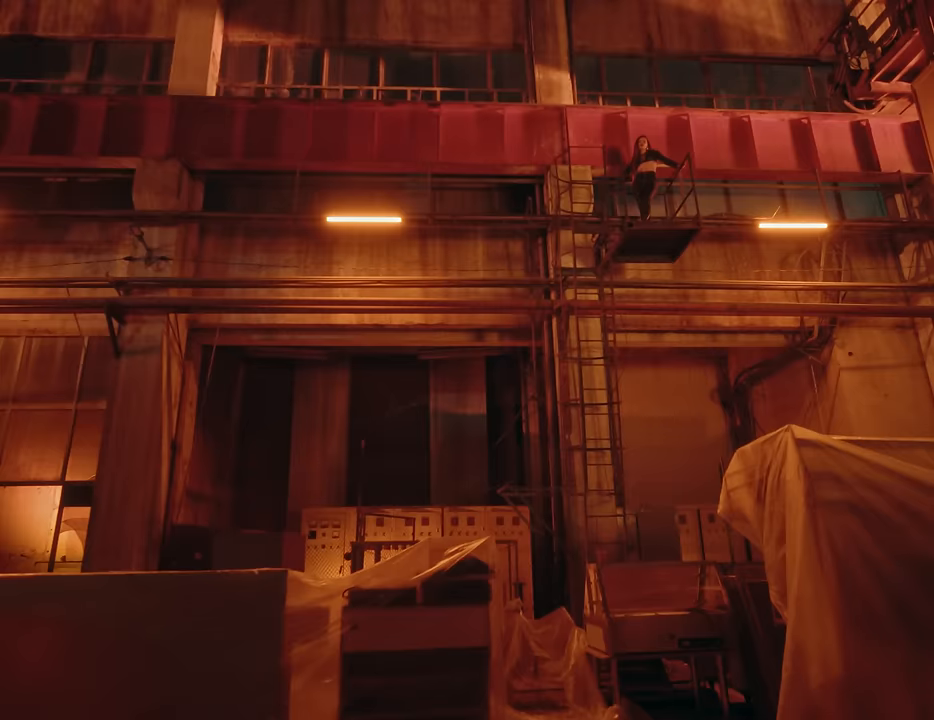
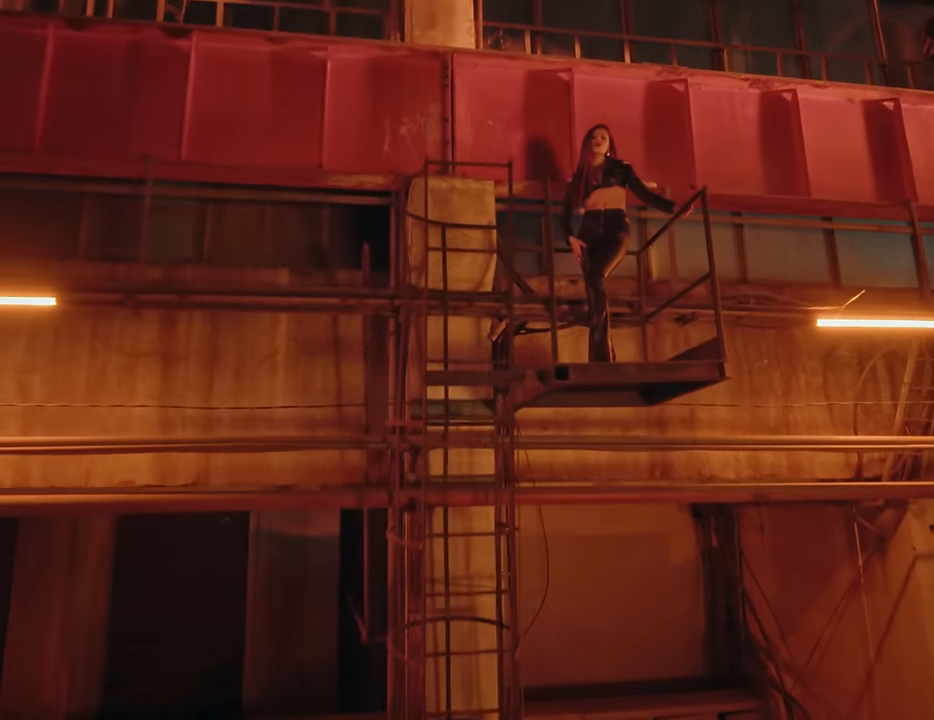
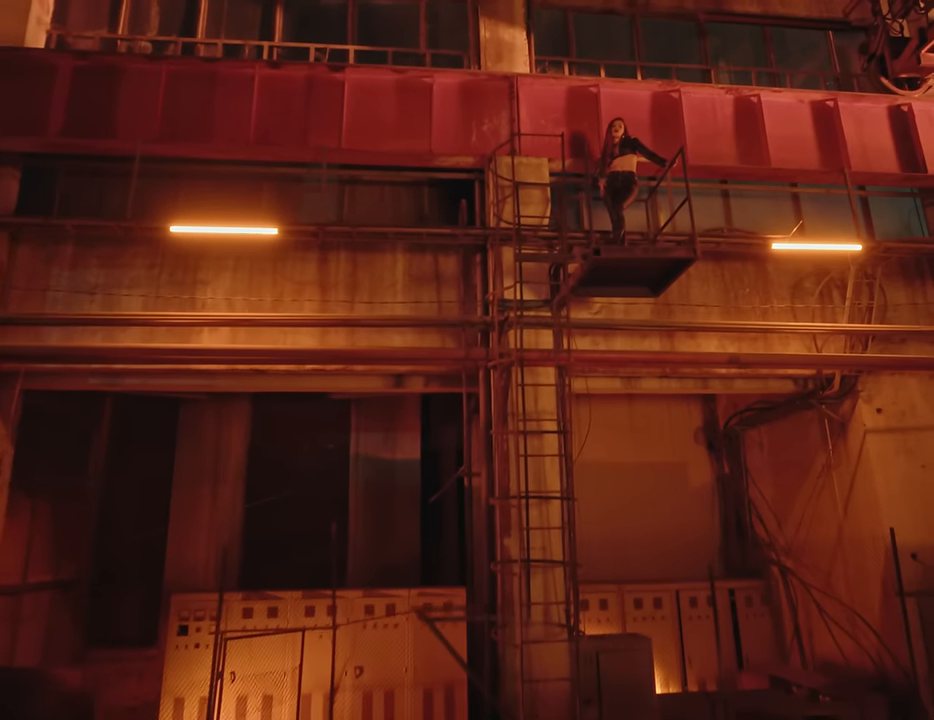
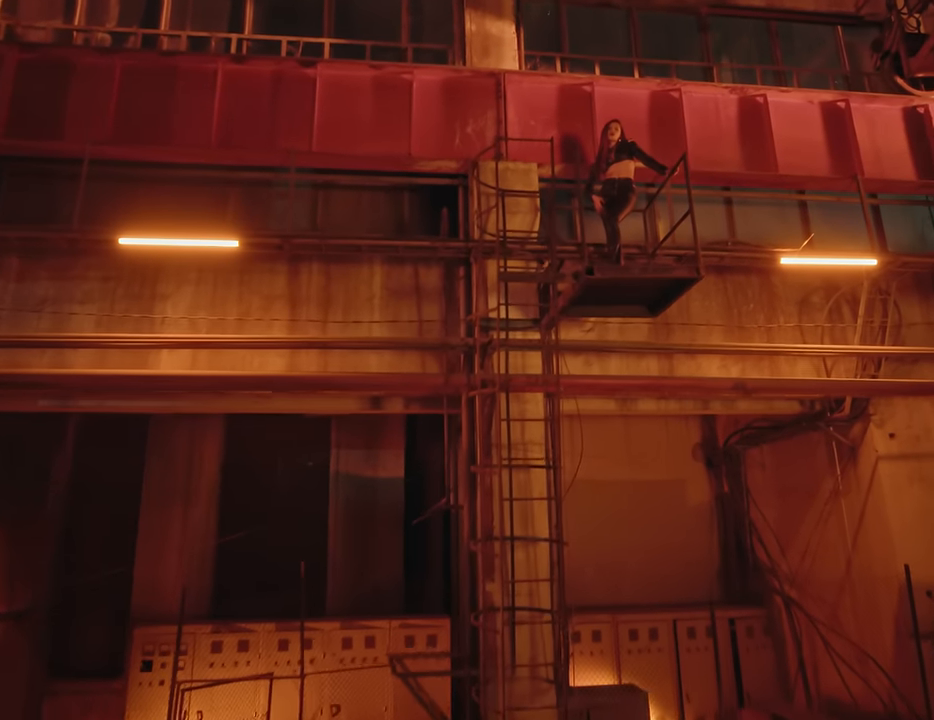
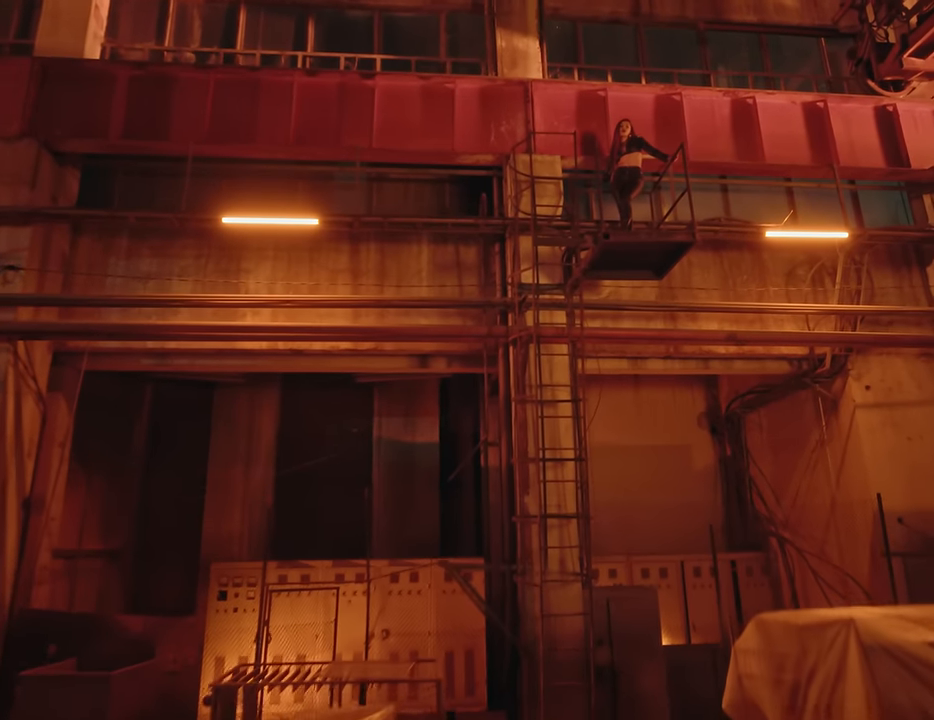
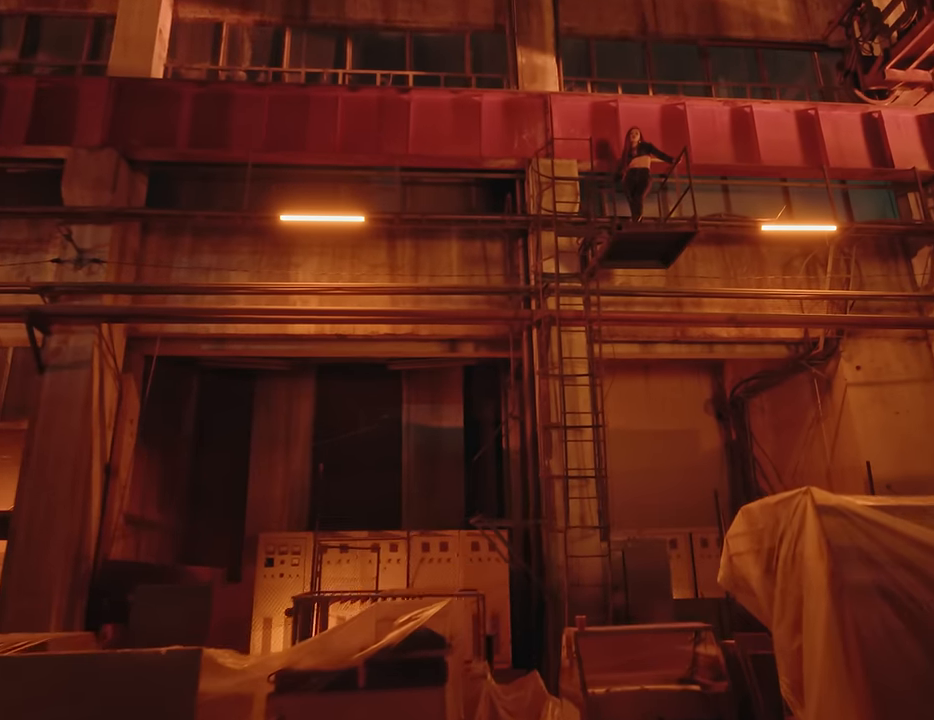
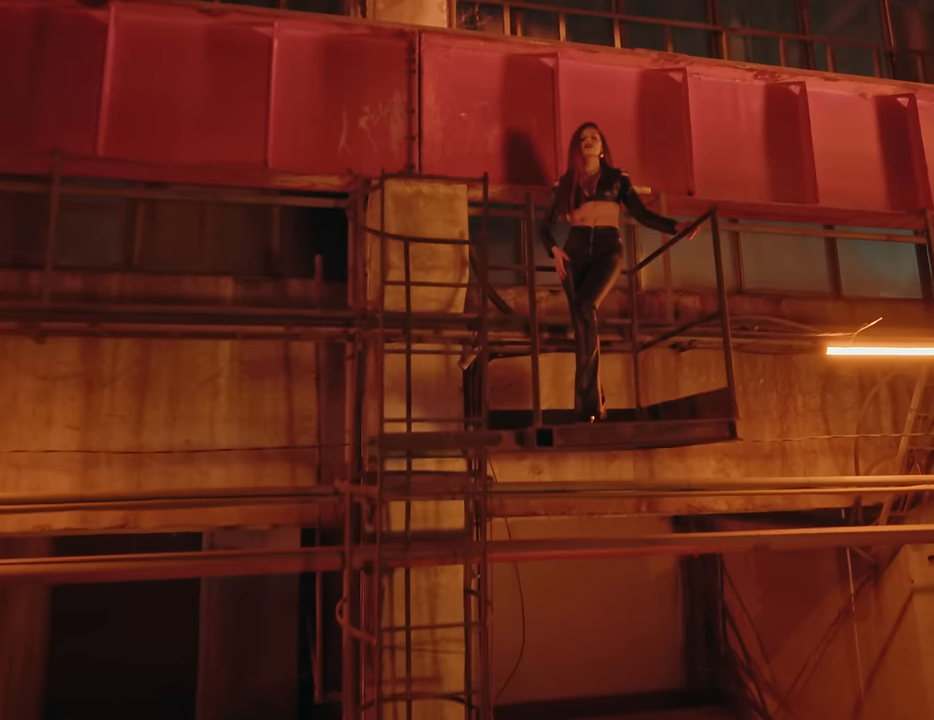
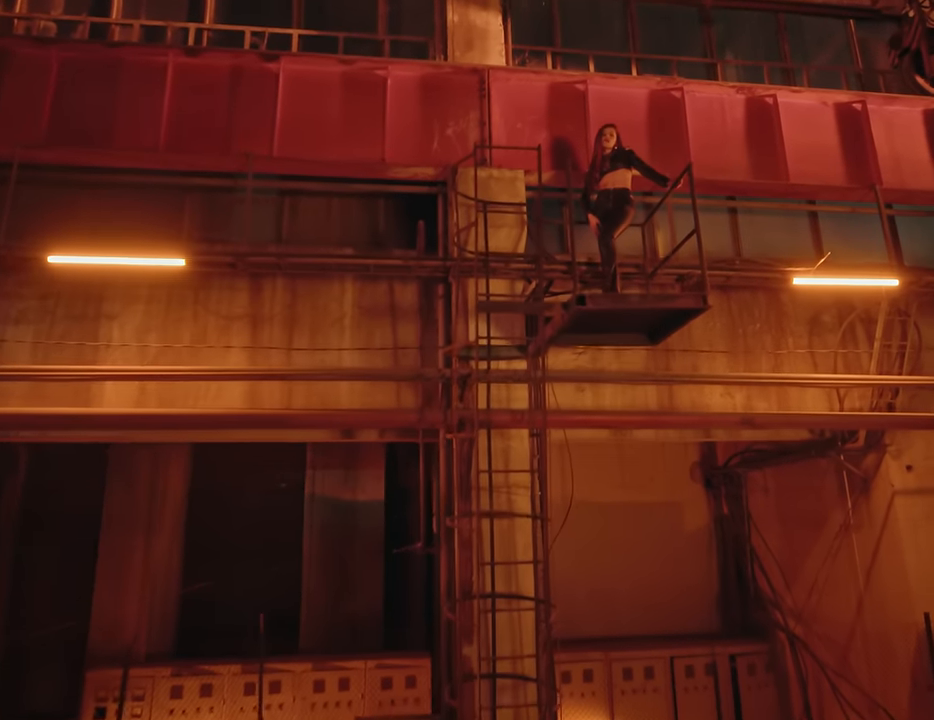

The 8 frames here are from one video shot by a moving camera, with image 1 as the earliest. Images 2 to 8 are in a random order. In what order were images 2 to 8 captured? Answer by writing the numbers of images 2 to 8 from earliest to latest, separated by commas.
6, 5, 3, 4, 8, 2, 7
